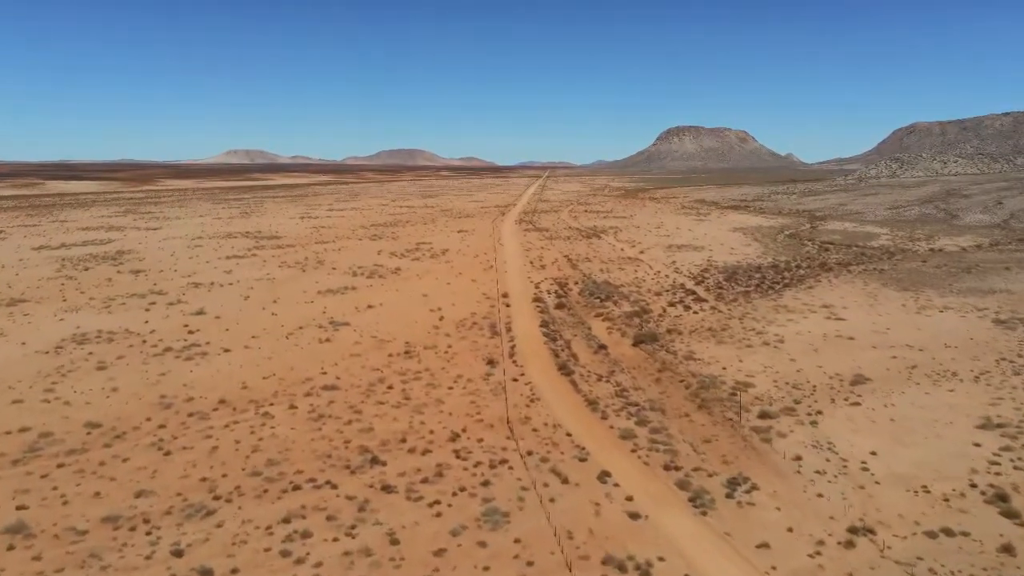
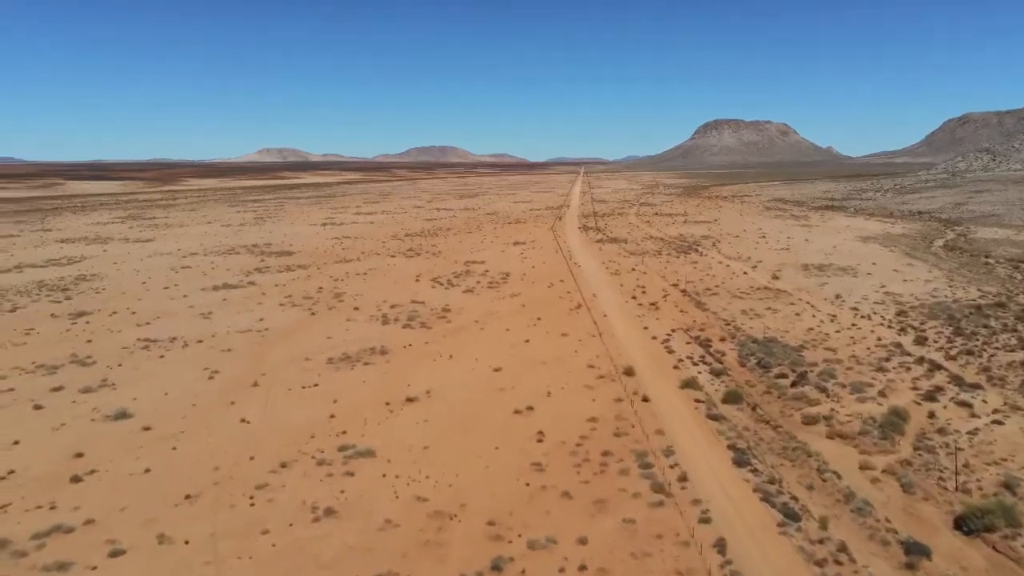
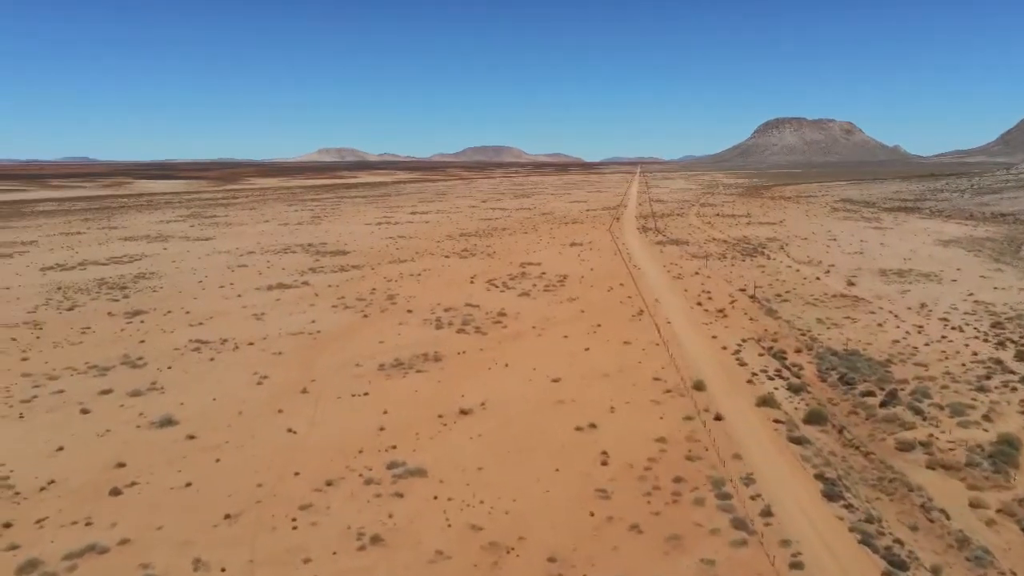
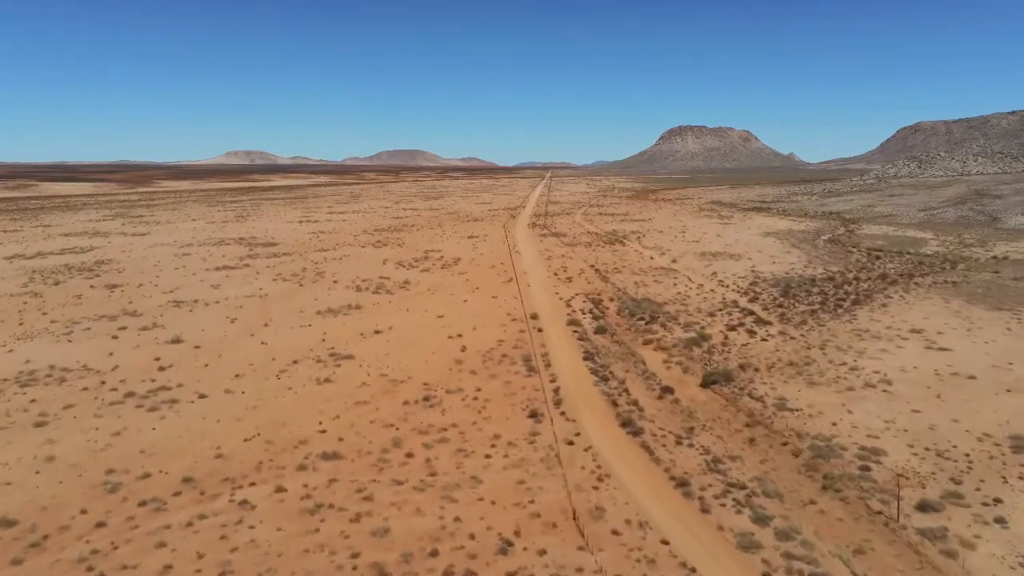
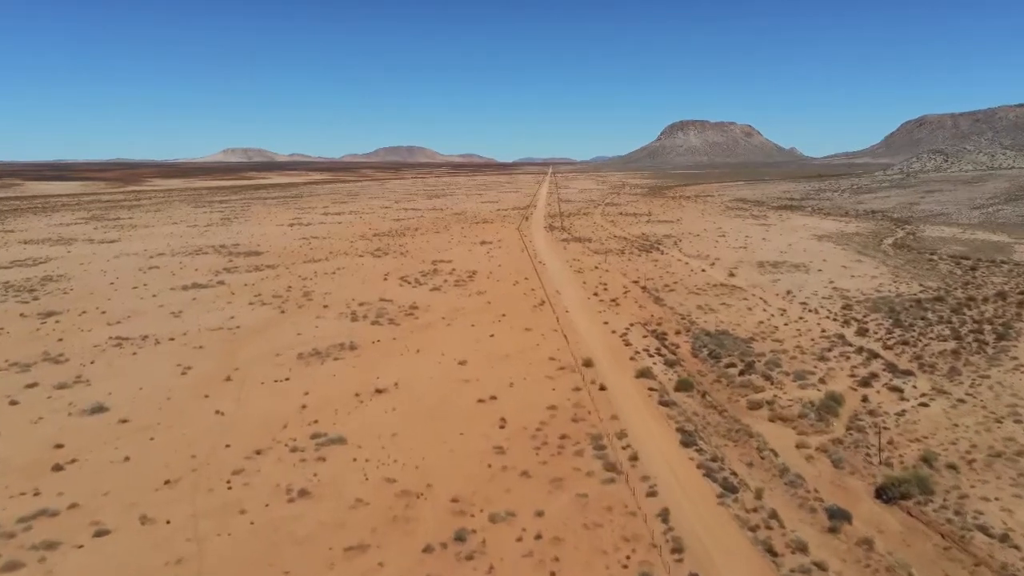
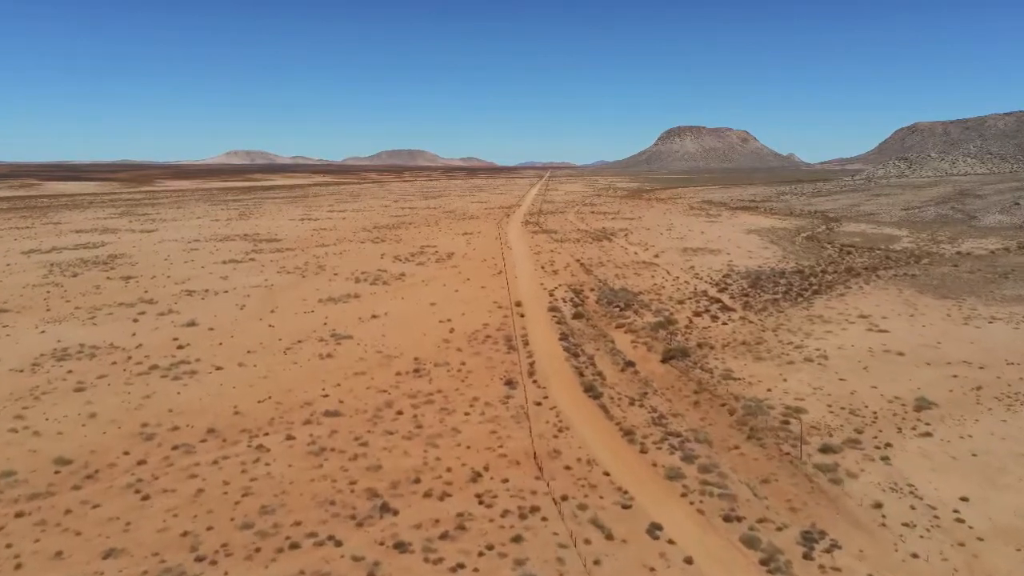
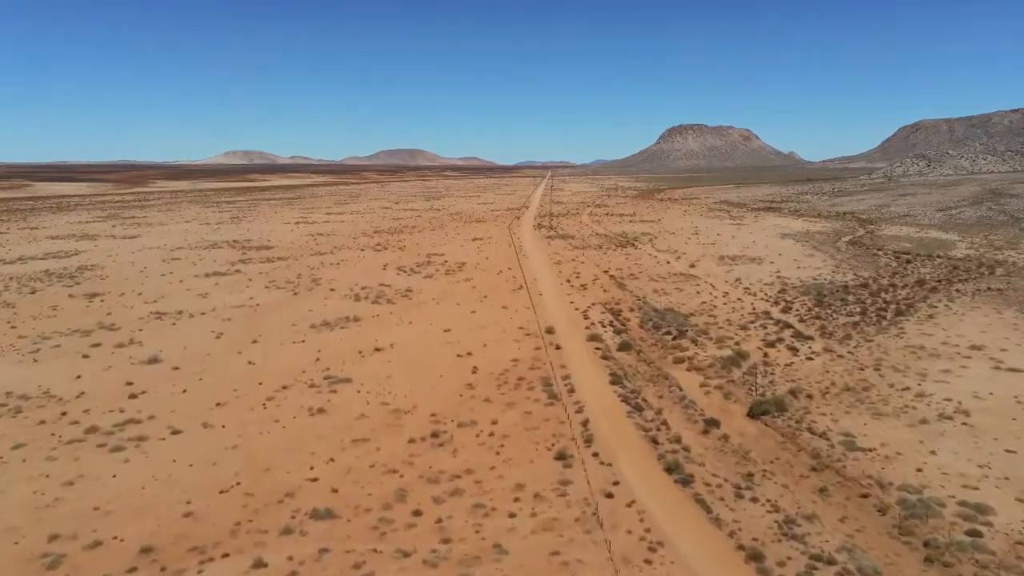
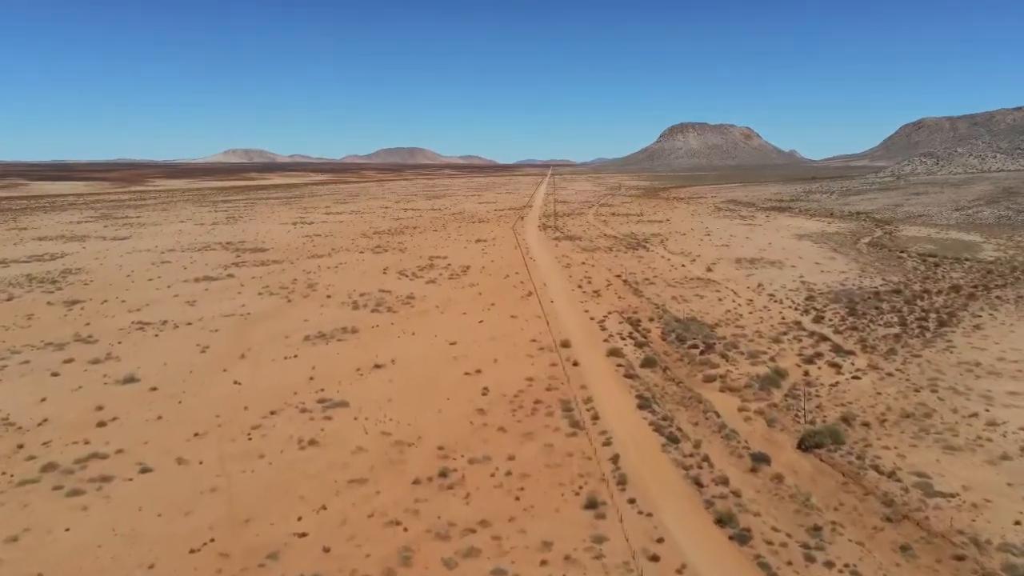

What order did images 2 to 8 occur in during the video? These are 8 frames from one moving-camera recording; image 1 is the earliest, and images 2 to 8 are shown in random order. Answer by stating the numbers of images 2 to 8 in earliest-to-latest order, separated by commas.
6, 4, 7, 8, 5, 2, 3
